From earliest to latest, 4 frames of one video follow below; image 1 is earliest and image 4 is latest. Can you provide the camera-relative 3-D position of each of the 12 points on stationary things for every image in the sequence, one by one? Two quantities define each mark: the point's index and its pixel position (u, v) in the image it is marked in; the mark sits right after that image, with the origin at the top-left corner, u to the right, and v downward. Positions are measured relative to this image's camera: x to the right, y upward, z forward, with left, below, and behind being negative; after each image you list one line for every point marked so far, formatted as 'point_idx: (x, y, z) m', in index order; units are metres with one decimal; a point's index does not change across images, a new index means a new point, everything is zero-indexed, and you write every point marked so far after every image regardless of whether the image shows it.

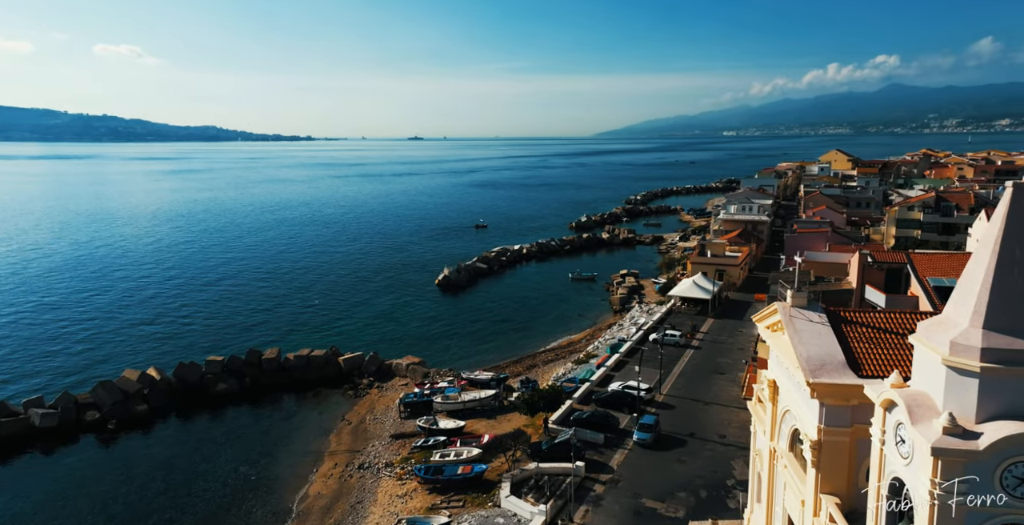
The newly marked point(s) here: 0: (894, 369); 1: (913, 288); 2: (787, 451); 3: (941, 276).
0: (+5.1, -1.4, +7.5) m
1: (+15.0, -0.8, +20.6) m
2: (+4.6, -3.2, +9.5) m
3: (+16.0, -0.4, +20.7) m
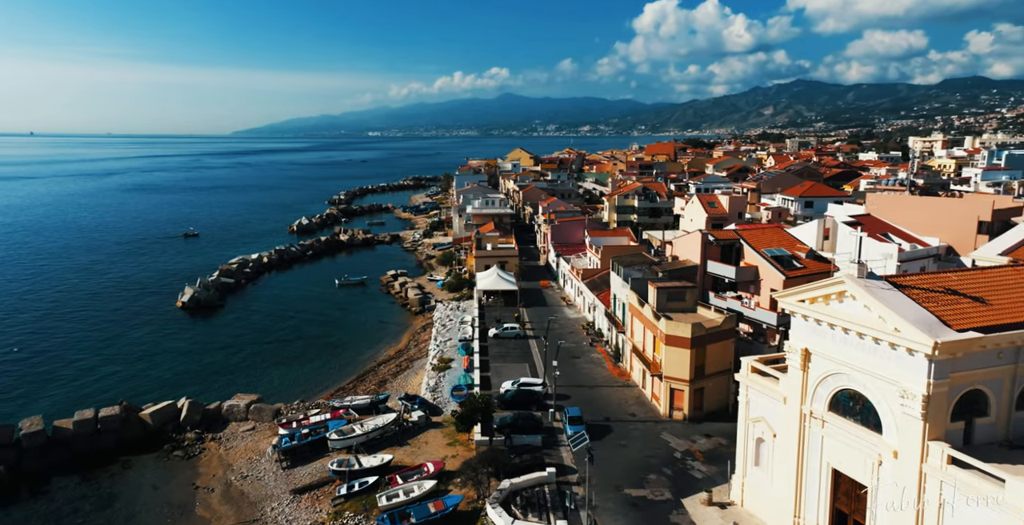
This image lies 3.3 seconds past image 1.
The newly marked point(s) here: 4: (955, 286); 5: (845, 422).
0: (+7.0, -0.9, +8.8) m
1: (+10.5, +0.2, +24.8) m
2: (+5.9, -2.8, +10.5) m
3: (+11.3, +0.8, +25.3) m
4: (+7.5, -0.4, +9.7) m
5: (+6.0, -2.8, +10.3) m
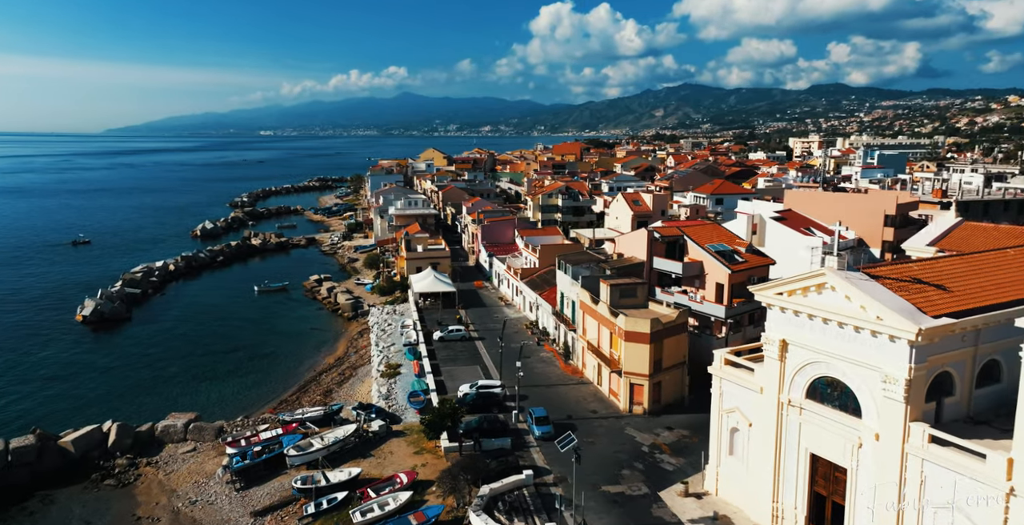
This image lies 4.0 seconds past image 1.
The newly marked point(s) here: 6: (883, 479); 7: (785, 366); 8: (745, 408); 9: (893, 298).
0: (+7.1, -0.8, +9.5) m
1: (+8.4, +0.4, +25.8) m
2: (+5.8, -2.7, +11.0) m
3: (+9.1, +1.0, +26.5) m
4: (+7.4, -0.2, +10.4) m
5: (+5.9, -2.7, +10.9) m
6: (+6.2, -3.6, +9.7) m
7: (+5.5, -2.1, +11.5) m
8: (+5.2, -3.3, +12.9) m
9: (+6.3, -0.6, +9.5) m
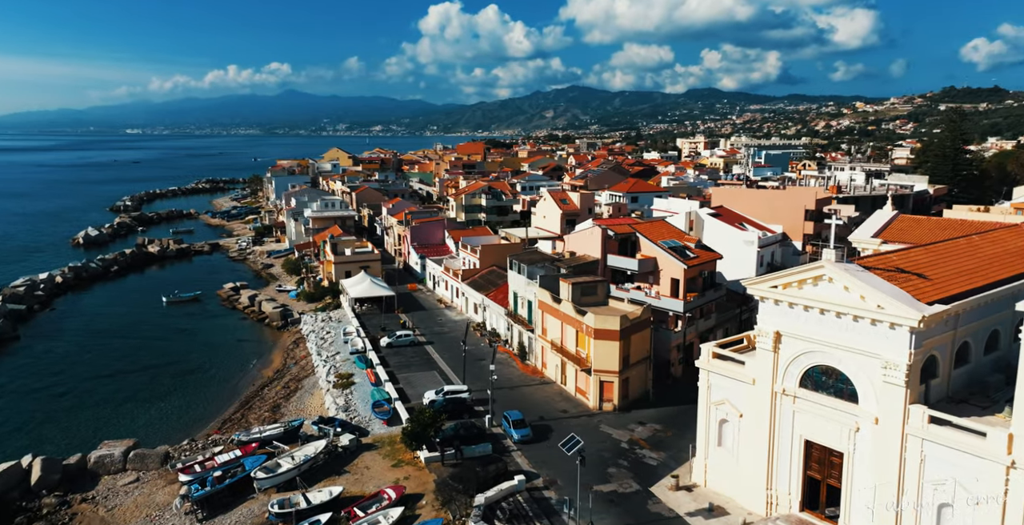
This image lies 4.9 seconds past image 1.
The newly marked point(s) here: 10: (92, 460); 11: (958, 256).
0: (+7.4, -0.6, +10.2) m
1: (+6.5, +0.6, +26.5) m
2: (+6.0, -2.6, +11.6) m
3: (+7.1, +1.1, +27.3) m
4: (+7.6, -0.1, +11.2) m
5: (+6.1, -2.6, +11.4) m
6: (+6.6, -3.5, +10.3) m
7: (+5.6, -2.0, +12.0) m
8: (+5.2, -3.2, +13.3) m
9: (+6.6, -0.4, +10.1) m
10: (-14.1, -6.6, +19.4) m
11: (+9.9, +0.1, +12.7) m
